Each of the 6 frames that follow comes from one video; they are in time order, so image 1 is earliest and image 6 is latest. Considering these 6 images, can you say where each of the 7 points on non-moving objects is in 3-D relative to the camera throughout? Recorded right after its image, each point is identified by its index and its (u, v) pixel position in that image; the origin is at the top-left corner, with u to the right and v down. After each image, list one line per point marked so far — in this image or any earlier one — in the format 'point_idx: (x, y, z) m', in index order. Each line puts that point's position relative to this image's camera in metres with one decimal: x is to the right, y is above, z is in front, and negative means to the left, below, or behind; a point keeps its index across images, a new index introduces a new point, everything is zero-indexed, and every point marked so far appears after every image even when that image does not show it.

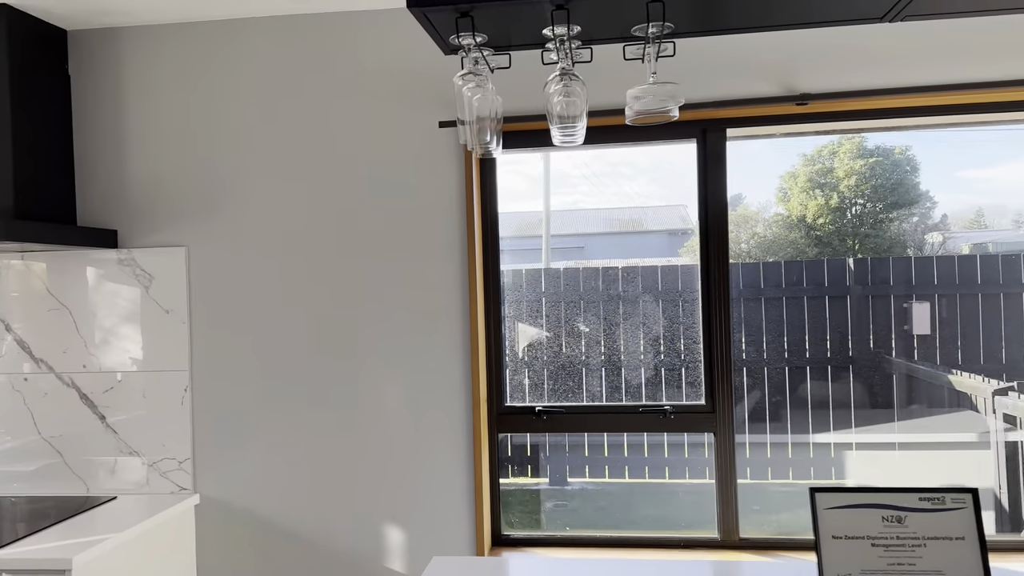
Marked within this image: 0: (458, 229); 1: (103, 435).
0: (-0.2, +0.2, +2.5) m
1: (-1.3, -0.5, +2.6) m
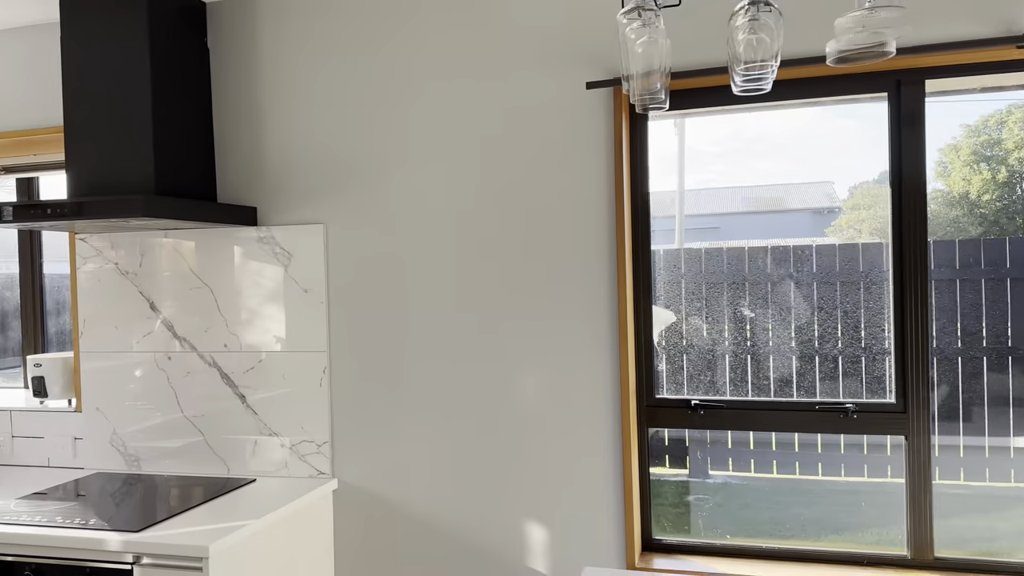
0: (+0.3, +0.2, +2.2) m
1: (-0.8, -0.4, +2.5) m
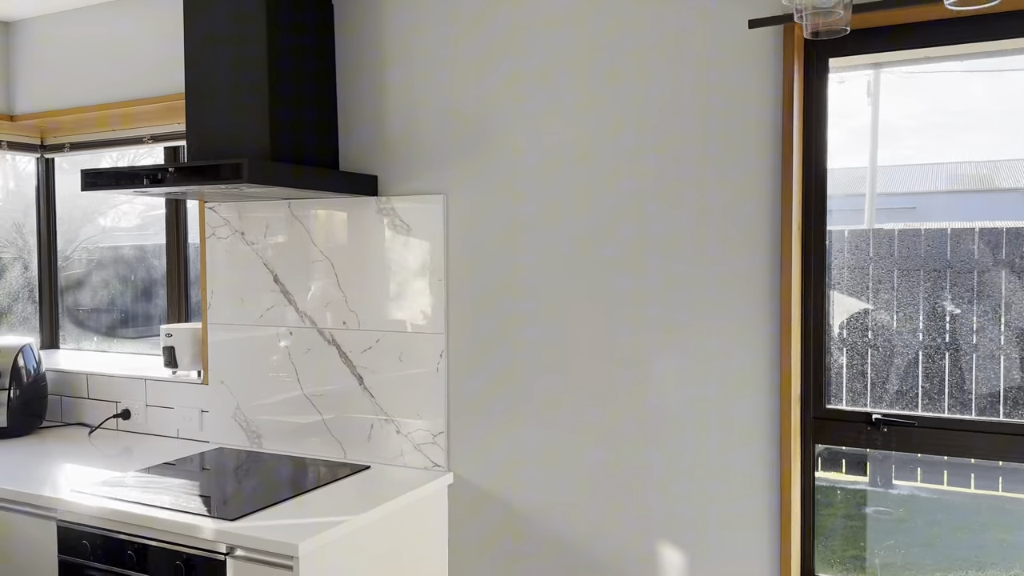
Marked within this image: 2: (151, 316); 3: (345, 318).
0: (+0.6, +0.3, +1.8) m
1: (-0.4, -0.3, +2.3) m
2: (-1.4, -0.1, +3.3) m
3: (-0.5, -0.1, +2.4) m
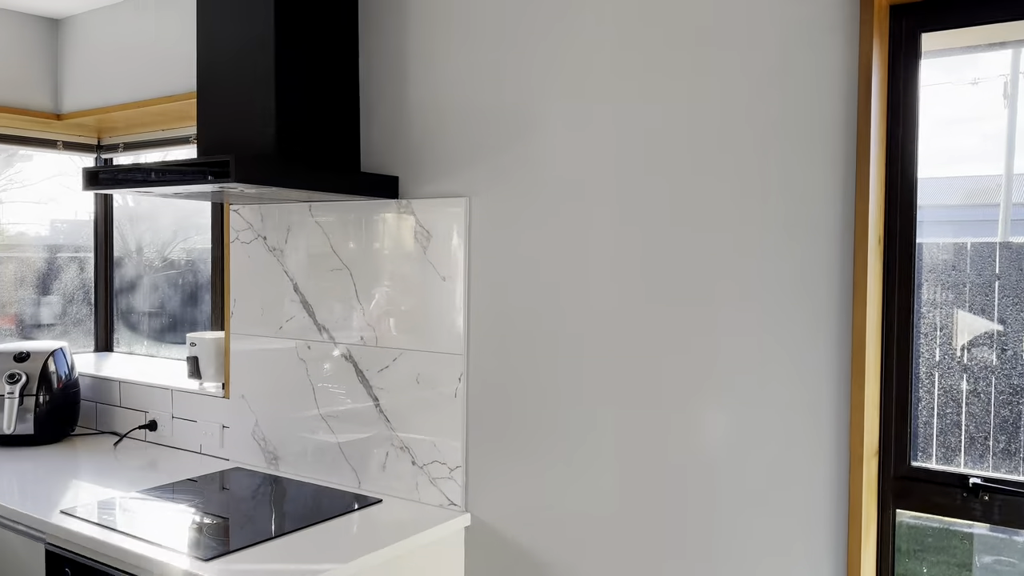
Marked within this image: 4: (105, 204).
0: (+0.6, +0.2, +1.5) m
1: (-0.3, -0.3, +2.1) m
2: (-1.2, -0.1, +3.2) m
3: (-0.4, -0.1, +2.1) m
4: (-1.7, +0.3, +3.4) m
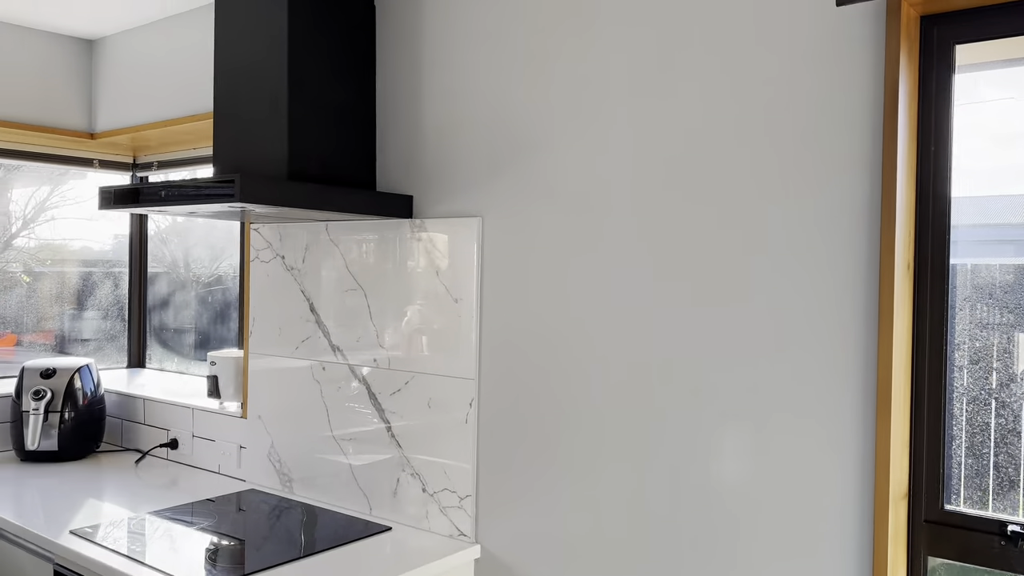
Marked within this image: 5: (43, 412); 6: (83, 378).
0: (+0.6, +0.2, +1.4) m
1: (-0.3, -0.4, +2.1) m
2: (-1.1, -0.2, +3.2) m
3: (-0.3, -0.2, +2.1) m
4: (-1.5, +0.3, +3.5) m
5: (-1.5, -0.4, +2.6) m
6: (-1.4, -0.3, +2.7) m
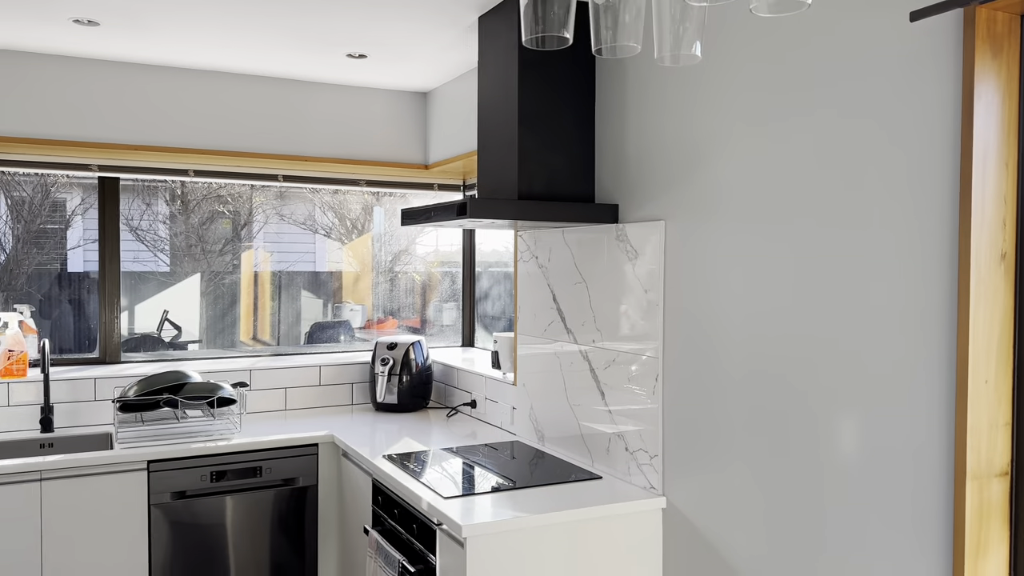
0: (+0.8, +0.2, +1.5) m
1: (+0.3, -0.4, +2.5) m
2: (+0.1, -0.2, +3.9) m
3: (+0.3, -0.1, +2.5) m
4: (-0.2, +0.3, +4.3) m
5: (-0.5, -0.4, +3.5) m
6: (-0.4, -0.3, +3.5) m
